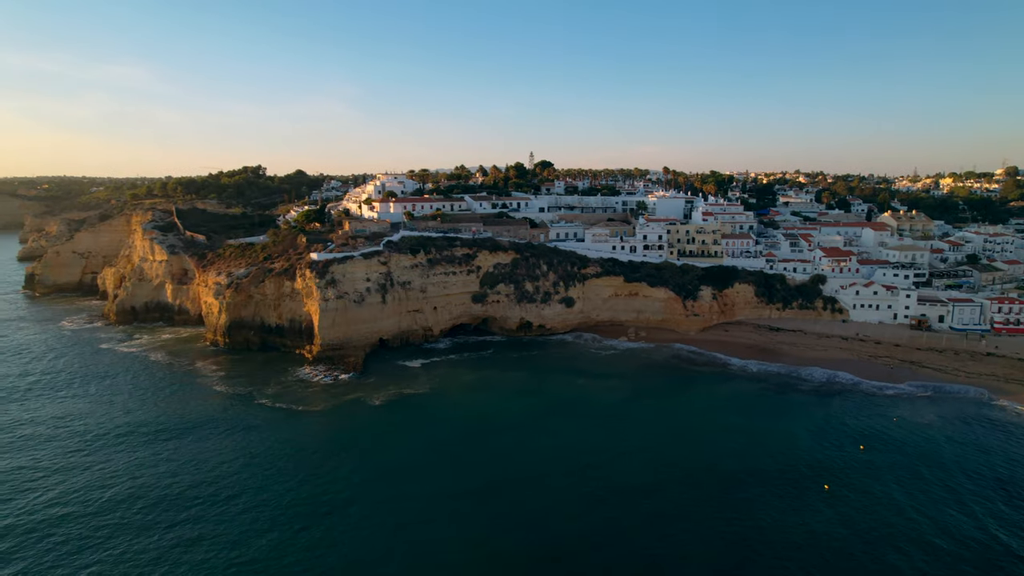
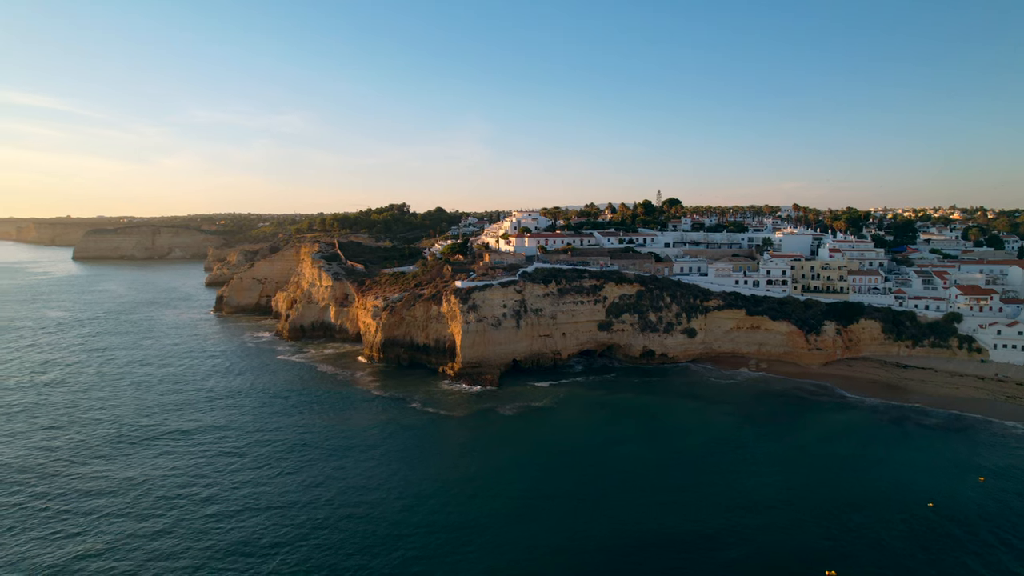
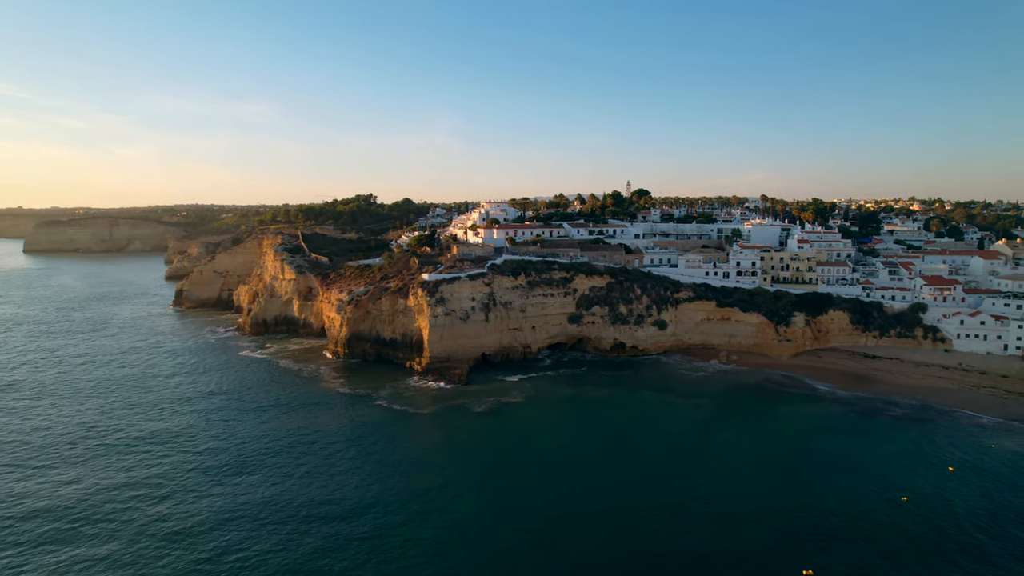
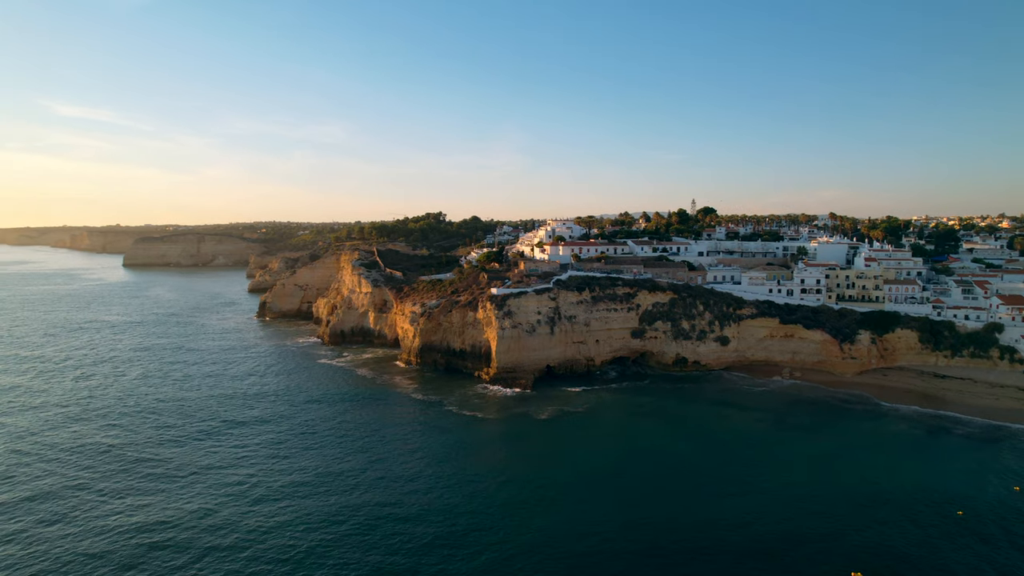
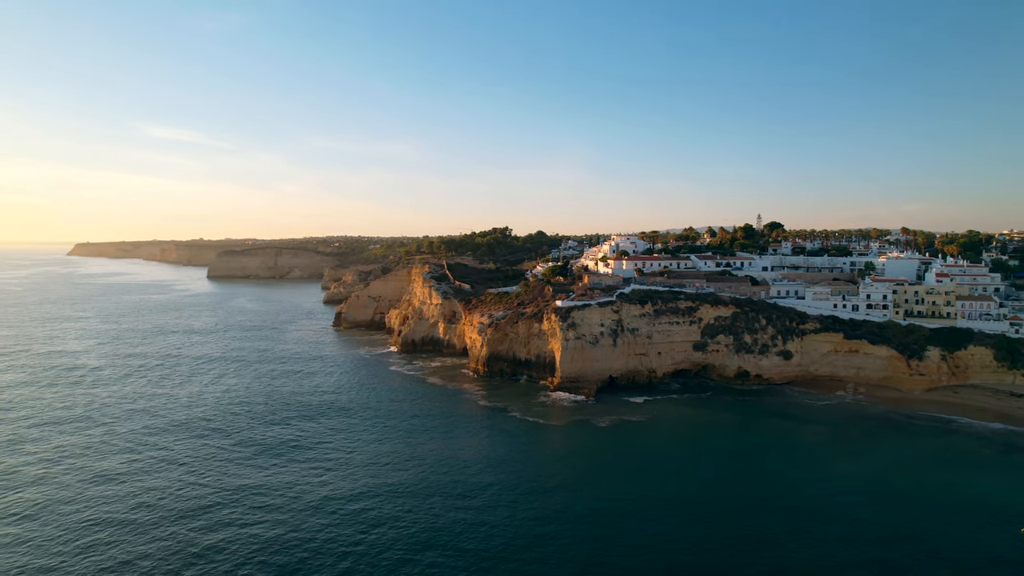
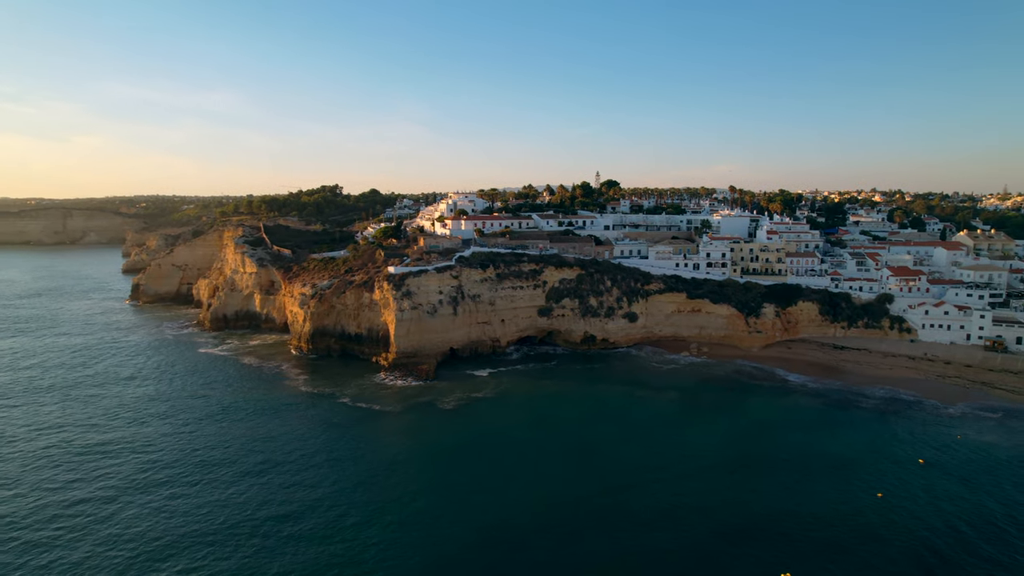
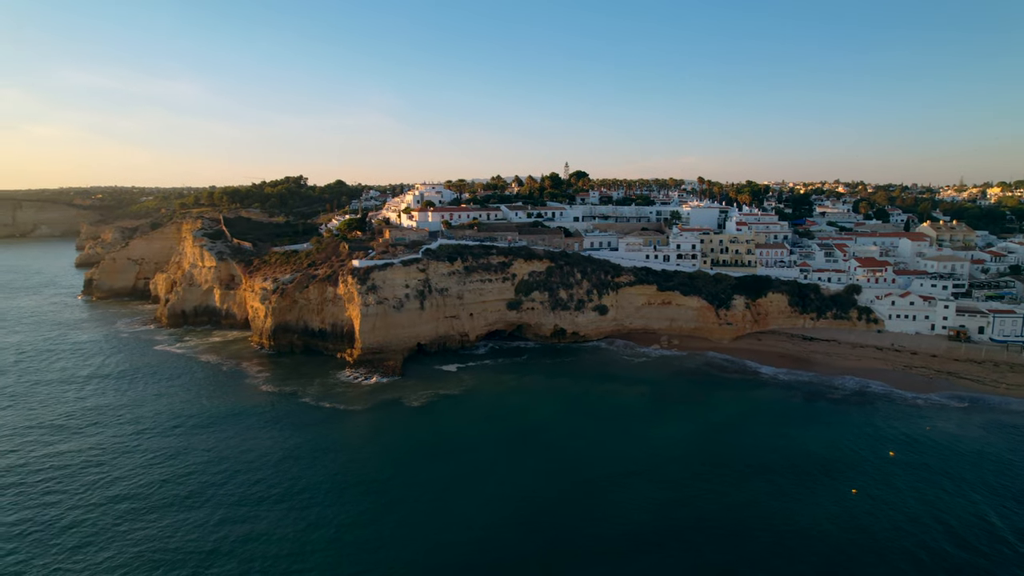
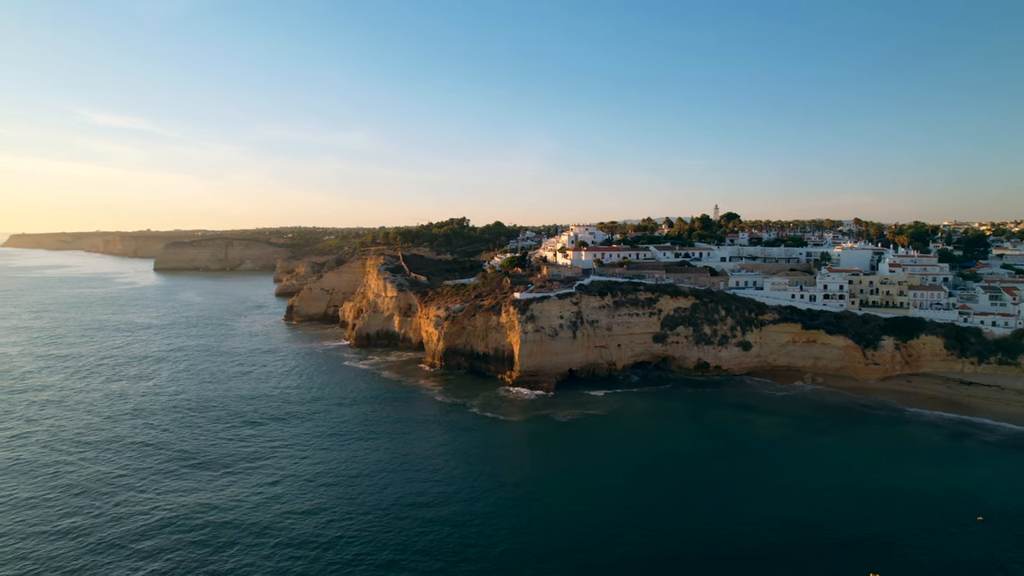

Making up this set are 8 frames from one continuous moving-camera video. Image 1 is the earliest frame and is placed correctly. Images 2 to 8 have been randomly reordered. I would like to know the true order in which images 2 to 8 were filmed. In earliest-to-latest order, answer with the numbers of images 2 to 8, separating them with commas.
7, 6, 3, 2, 4, 8, 5
